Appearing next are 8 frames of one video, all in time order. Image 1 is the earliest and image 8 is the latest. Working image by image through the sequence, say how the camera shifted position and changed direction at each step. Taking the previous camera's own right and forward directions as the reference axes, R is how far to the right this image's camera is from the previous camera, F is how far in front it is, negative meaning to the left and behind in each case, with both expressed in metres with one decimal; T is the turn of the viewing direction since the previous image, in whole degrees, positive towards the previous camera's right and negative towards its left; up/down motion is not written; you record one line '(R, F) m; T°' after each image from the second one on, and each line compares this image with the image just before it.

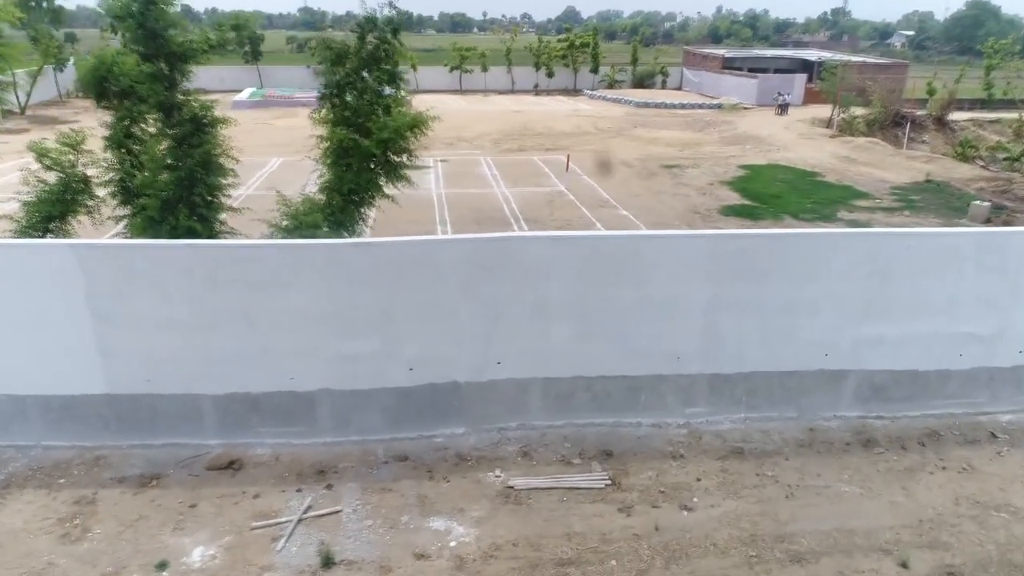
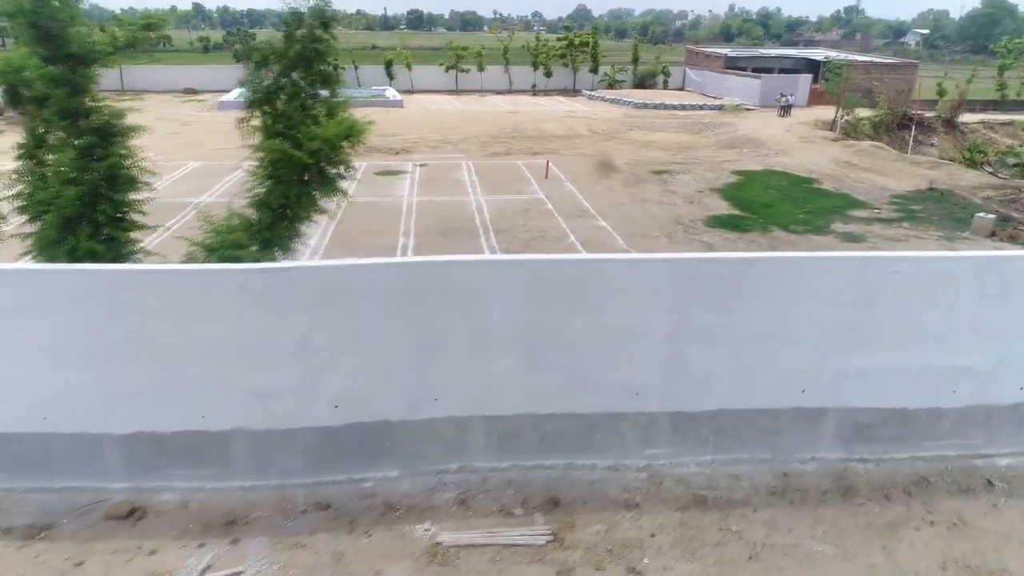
(+0.8, +0.9) m; -1°
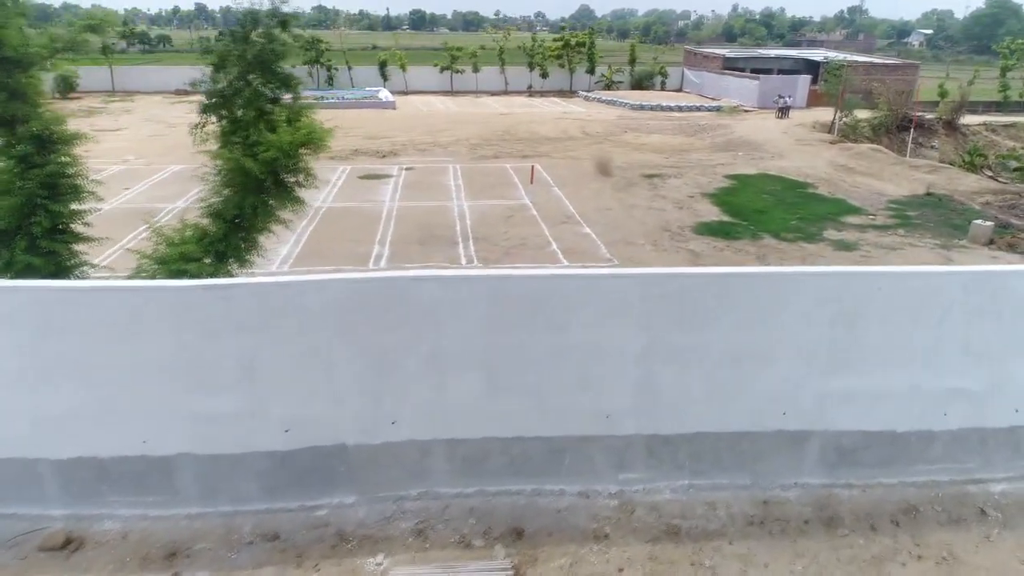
(+0.4, +0.5) m; 0°
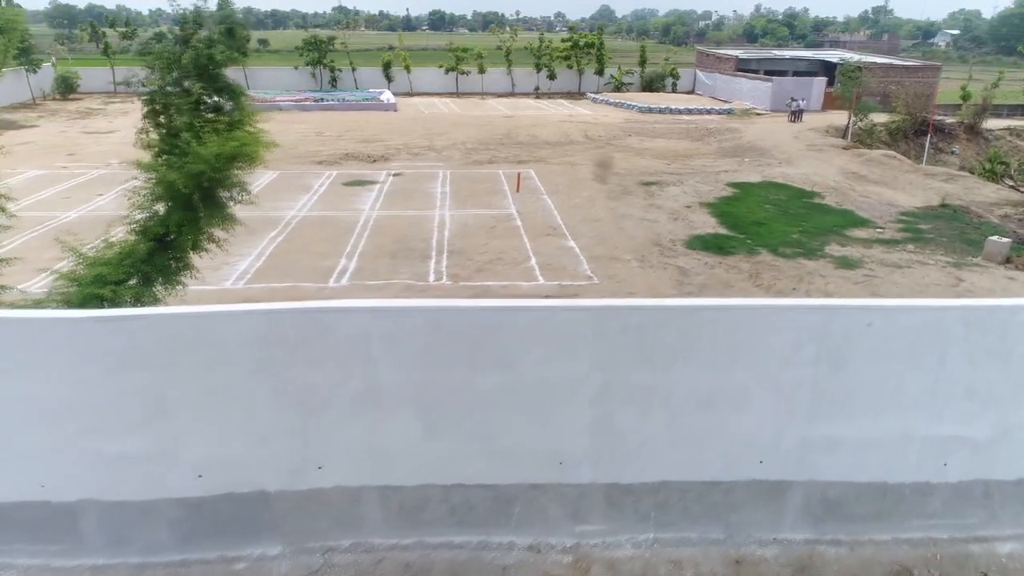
(+0.8, +0.8) m; -1°
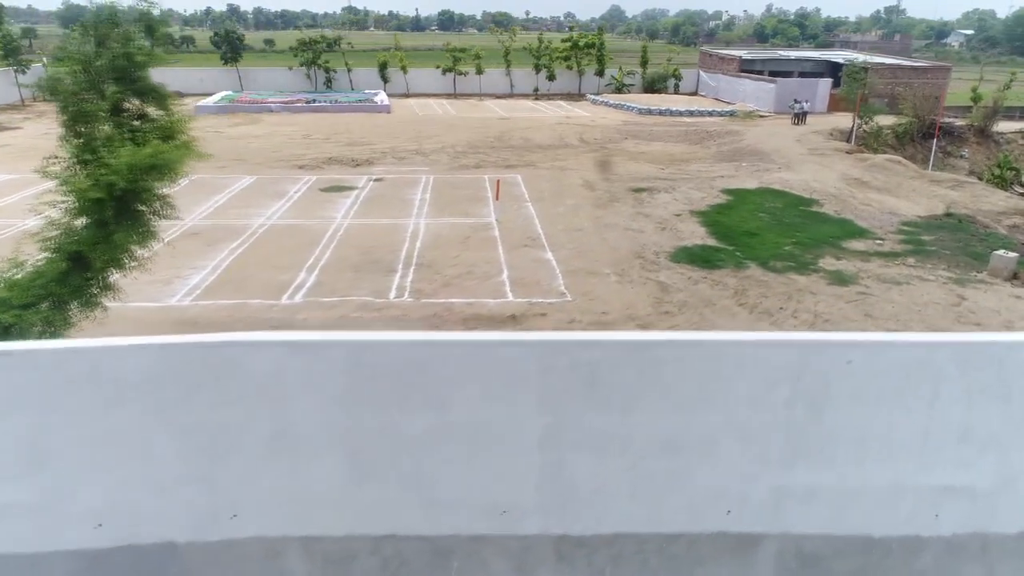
(+0.7, +0.8) m; -1°
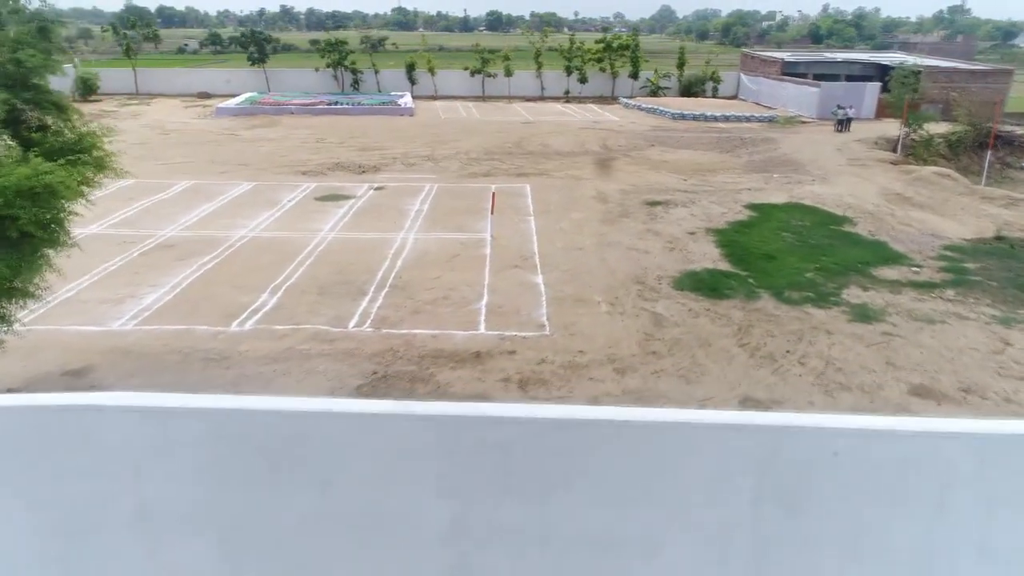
(+1.0, +1.2) m; -4°
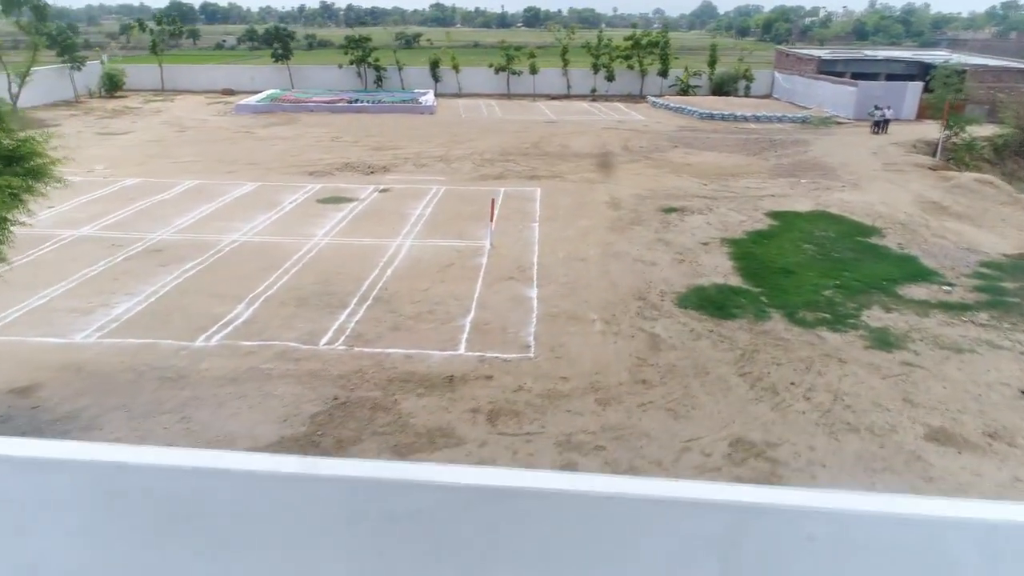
(+0.7, +0.7) m; -3°
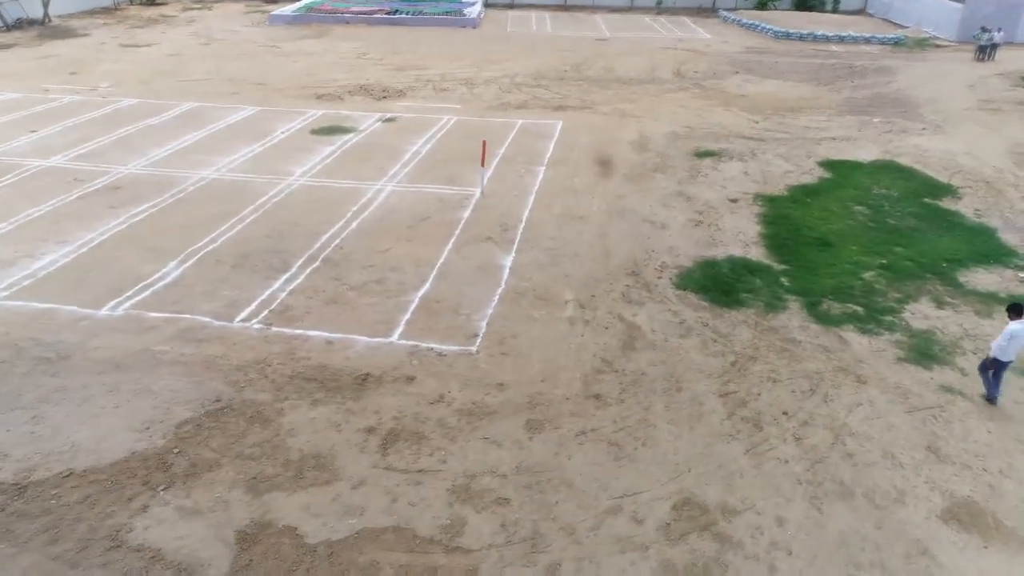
(+1.3, +1.7) m; -6°
